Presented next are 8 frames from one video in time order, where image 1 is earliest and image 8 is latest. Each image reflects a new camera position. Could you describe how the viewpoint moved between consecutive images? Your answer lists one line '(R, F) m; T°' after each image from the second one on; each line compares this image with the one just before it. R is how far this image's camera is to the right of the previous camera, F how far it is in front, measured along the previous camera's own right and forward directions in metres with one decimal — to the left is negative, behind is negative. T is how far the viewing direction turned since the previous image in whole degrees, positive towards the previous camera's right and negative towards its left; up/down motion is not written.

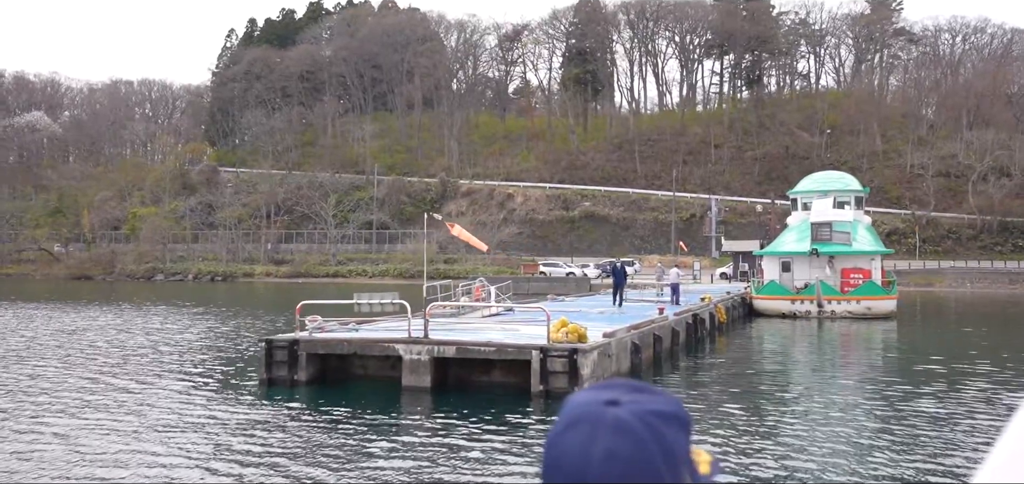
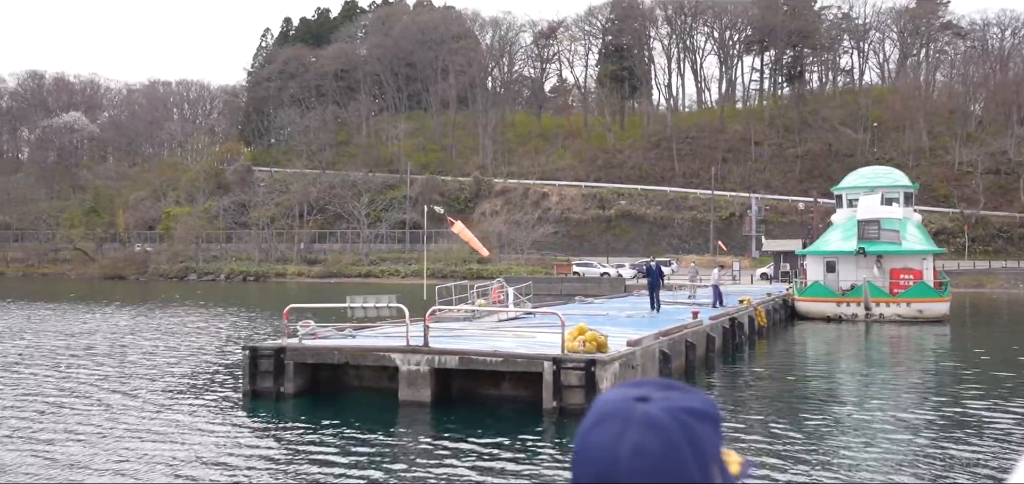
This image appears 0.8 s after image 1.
(+0.3, +1.4) m; -2°
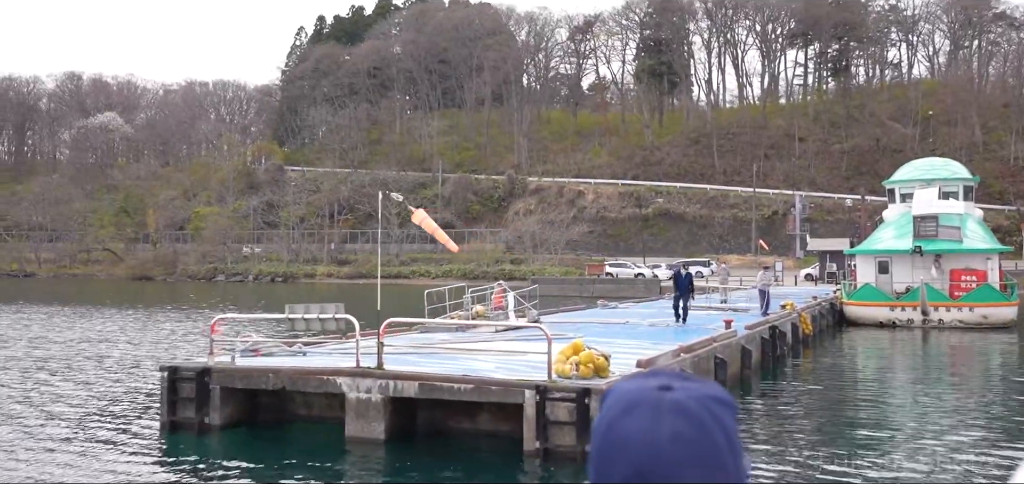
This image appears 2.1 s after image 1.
(+0.5, +2.2) m; -2°
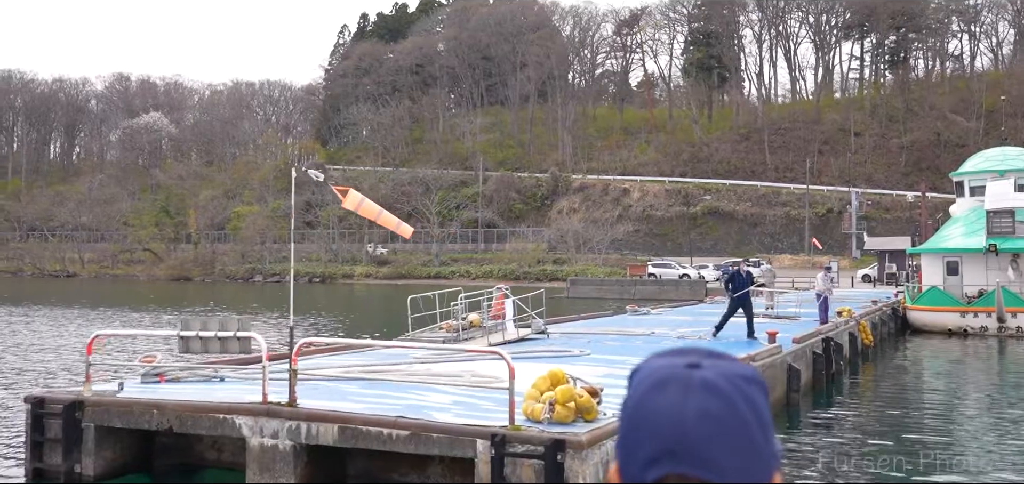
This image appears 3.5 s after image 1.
(+0.6, +2.2) m; -3°
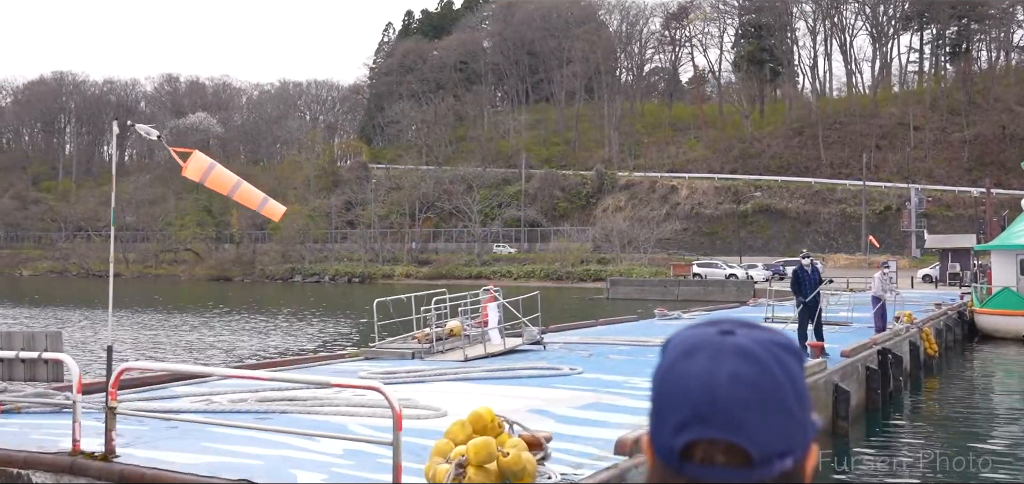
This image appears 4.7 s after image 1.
(+0.6, +2.0) m; -3°
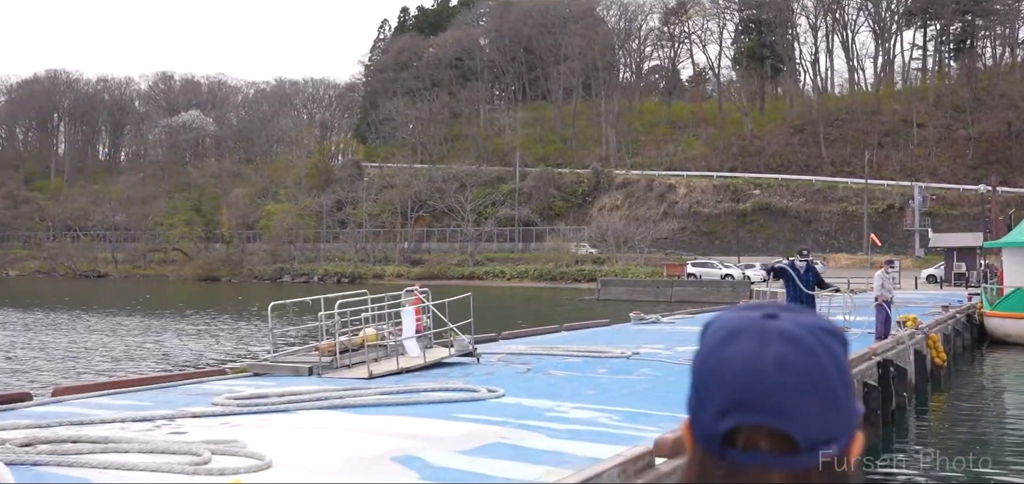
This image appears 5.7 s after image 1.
(+0.6, +1.7) m; 0°
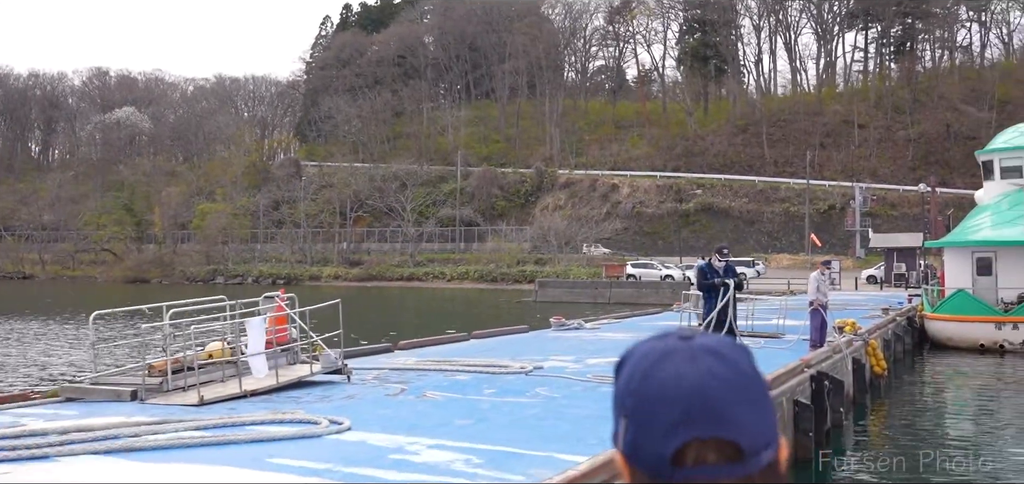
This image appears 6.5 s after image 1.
(+0.5, +1.2) m; +3°
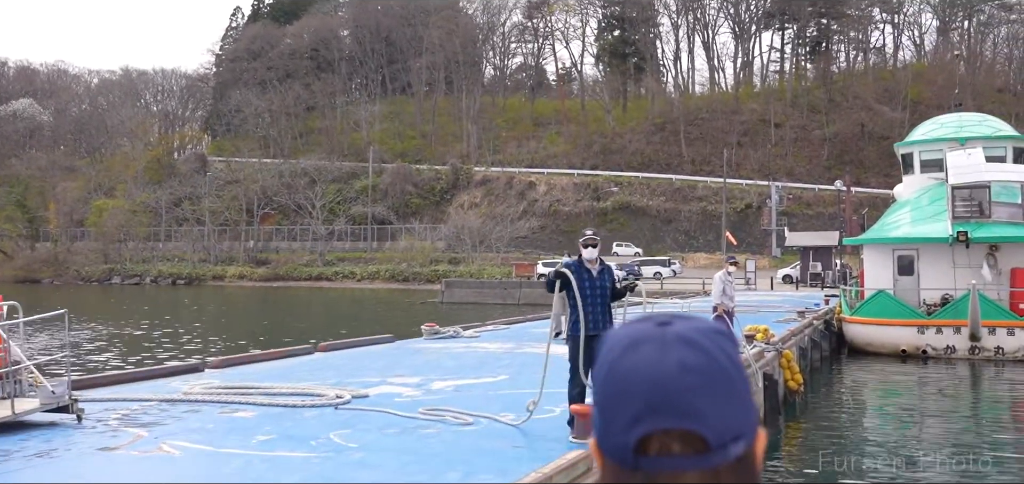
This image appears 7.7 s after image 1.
(+0.7, +1.8) m; +4°
